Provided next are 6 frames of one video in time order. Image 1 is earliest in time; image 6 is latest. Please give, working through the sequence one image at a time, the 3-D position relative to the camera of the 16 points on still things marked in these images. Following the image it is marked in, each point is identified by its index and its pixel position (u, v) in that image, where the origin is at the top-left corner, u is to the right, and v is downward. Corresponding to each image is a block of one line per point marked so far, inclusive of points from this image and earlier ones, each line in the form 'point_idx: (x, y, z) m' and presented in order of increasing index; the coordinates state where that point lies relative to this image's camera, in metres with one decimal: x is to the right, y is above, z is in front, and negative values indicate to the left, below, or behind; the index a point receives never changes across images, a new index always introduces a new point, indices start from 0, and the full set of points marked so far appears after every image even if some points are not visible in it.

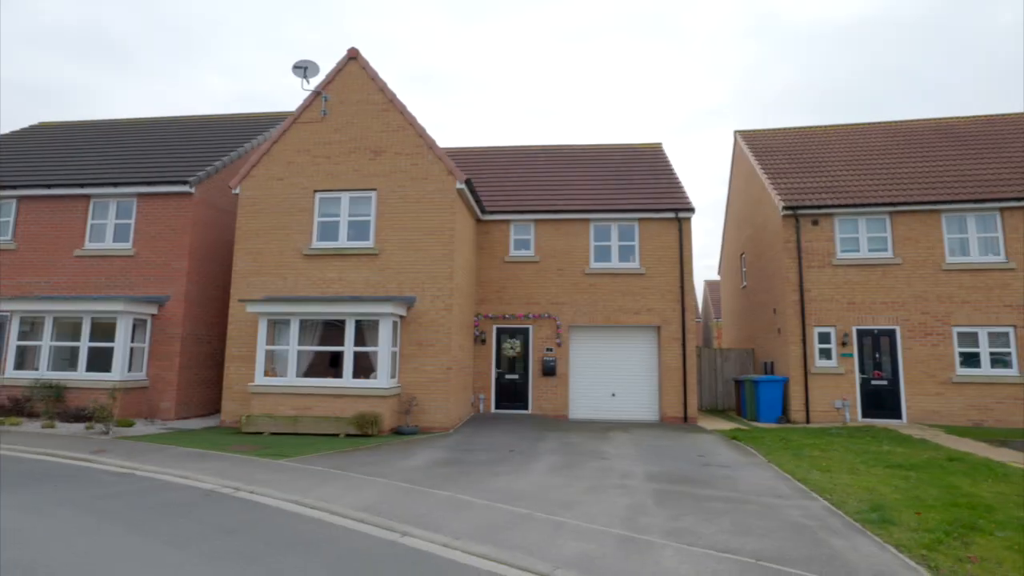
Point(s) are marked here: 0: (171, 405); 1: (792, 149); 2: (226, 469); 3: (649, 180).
0: (-8.3, -2.9, +12.4) m
1: (+9.6, +4.7, +17.6) m
2: (-4.3, -2.6, +7.5) m
3: (+4.4, +3.4, +16.5) m
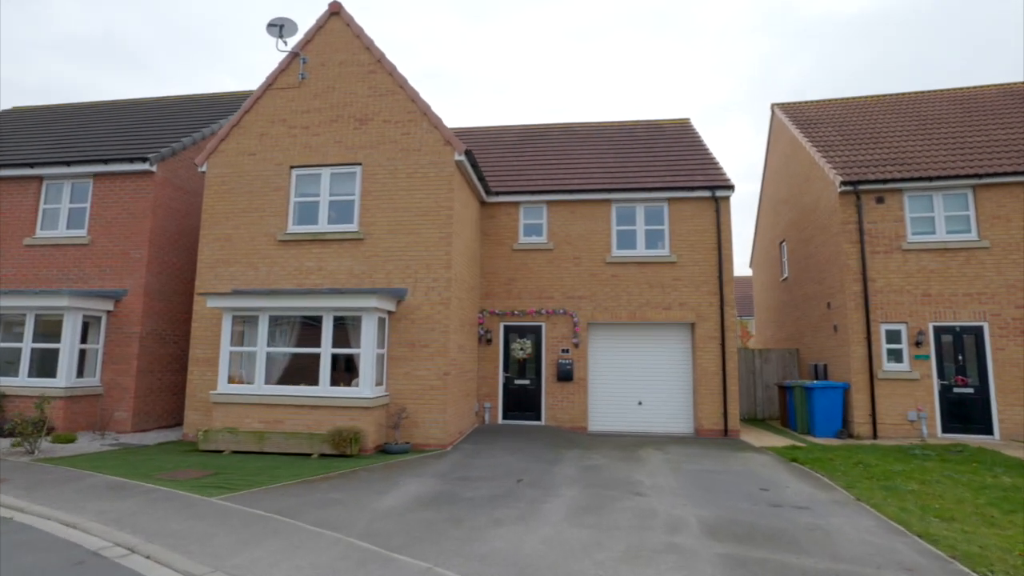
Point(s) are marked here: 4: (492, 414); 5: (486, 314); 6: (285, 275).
0: (-8.1, -2.7, +10.7) m
1: (+9.9, +5.0, +15.3) m
2: (-4.2, -2.5, +5.7) m
3: (+4.7, +3.7, +14.4) m
4: (-0.5, -3.2, +12.8) m
5: (-0.7, -0.7, +13.1) m
6: (-4.8, +0.3, +10.8) m
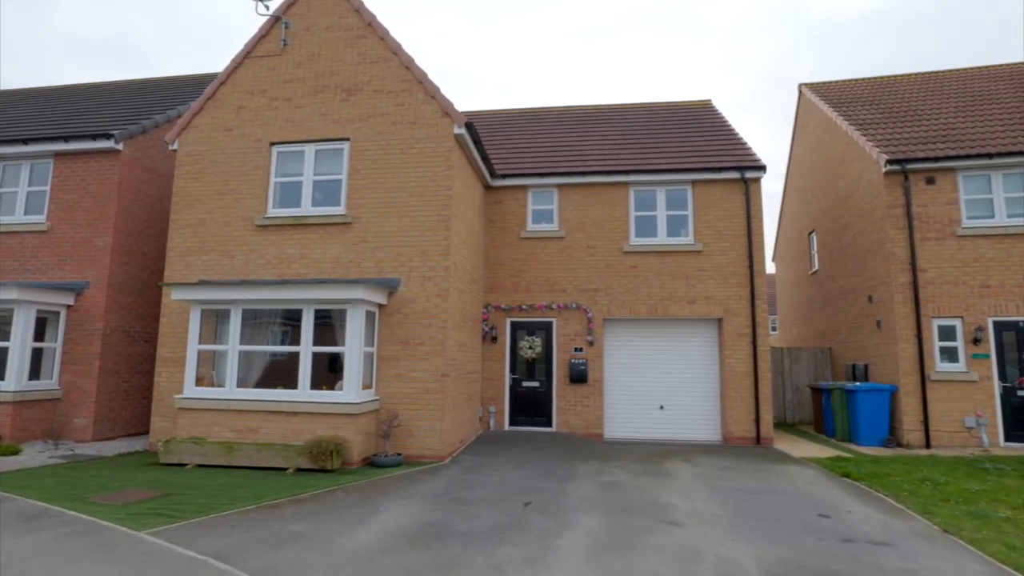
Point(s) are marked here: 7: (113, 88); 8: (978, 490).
0: (-8.0, -2.5, +9.5) m
1: (+10.1, +5.2, +14.0) m
2: (-4.1, -2.3, +4.5) m
3: (+4.9, +3.8, +13.1) m
4: (-0.3, -3.0, +11.6) m
5: (-0.5, -0.5, +11.9) m
6: (-4.7, +0.4, +9.6) m
7: (-10.8, +5.4, +13.7) m
8: (+6.4, -2.8, +7.0) m
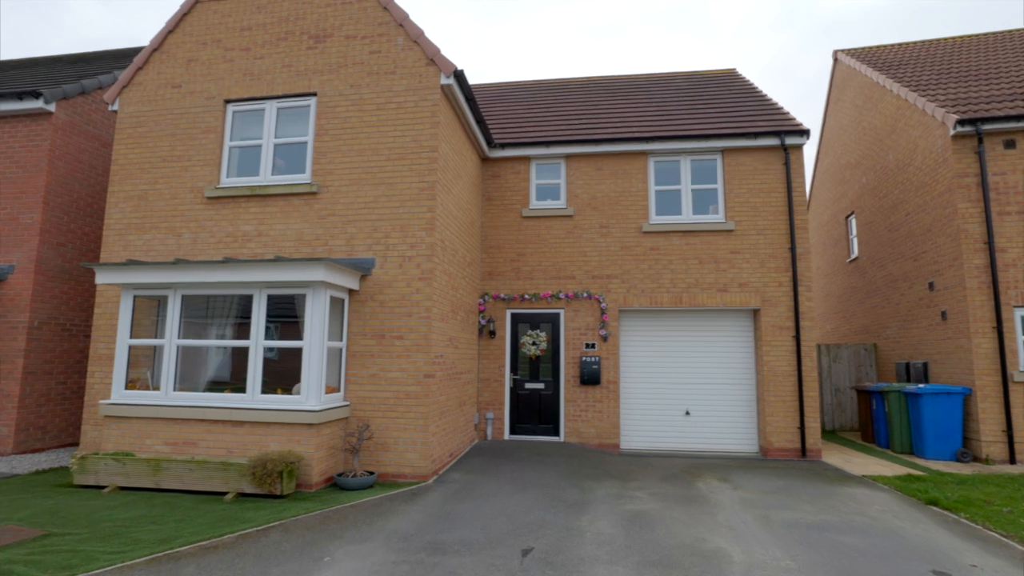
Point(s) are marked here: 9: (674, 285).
0: (-8.0, -2.3, +8.0) m
1: (+10.1, +5.5, +12.2) m
2: (-4.2, -2.0, +2.9) m
3: (+4.9, +4.1, +11.4) m
4: (-0.3, -2.7, +10.0) m
5: (-0.5, -0.2, +10.2) m
6: (-4.7, +0.7, +8.0) m
7: (-10.8, +5.7, +12.2) m
8: (+6.4, -2.5, +5.3) m
9: (+3.1, +0.1, +9.9) m
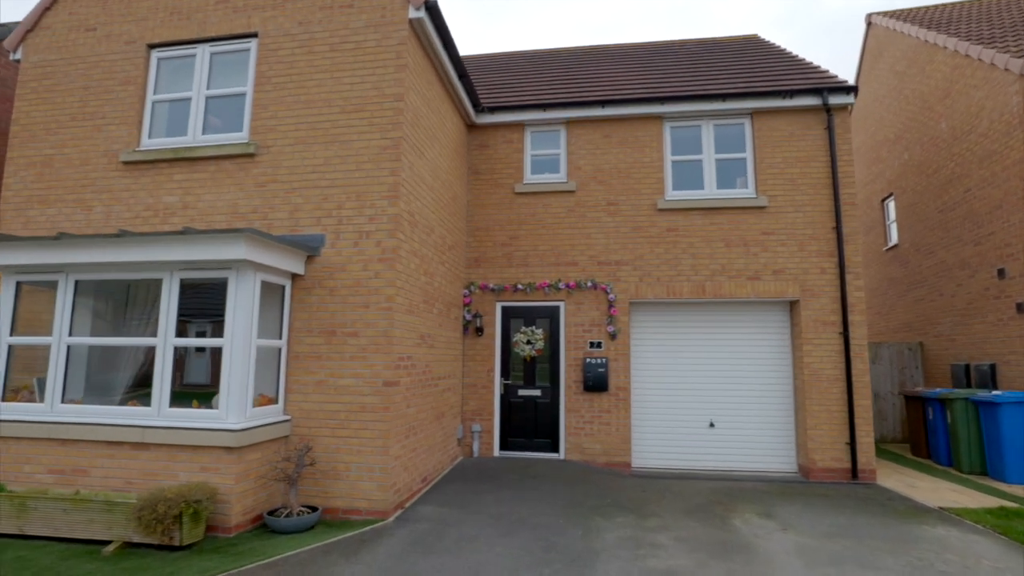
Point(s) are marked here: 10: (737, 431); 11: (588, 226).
0: (-8.2, -2.1, +6.5) m
1: (+10.0, +5.7, +10.5) m
2: (-4.4, -1.8, +1.4) m
3: (+4.7, +4.3, +9.8) m
4: (-0.5, -2.5, +8.4) m
5: (-0.7, 0.0, +8.7) m
6: (-4.8, +0.9, +6.5) m
7: (-10.9, +5.9, +10.8) m
8: (+6.2, -2.3, +3.7) m
9: (+3.0, +0.3, +8.3) m
10: (+3.6, -2.3, +8.2) m
11: (+1.3, +1.0, +8.6) m
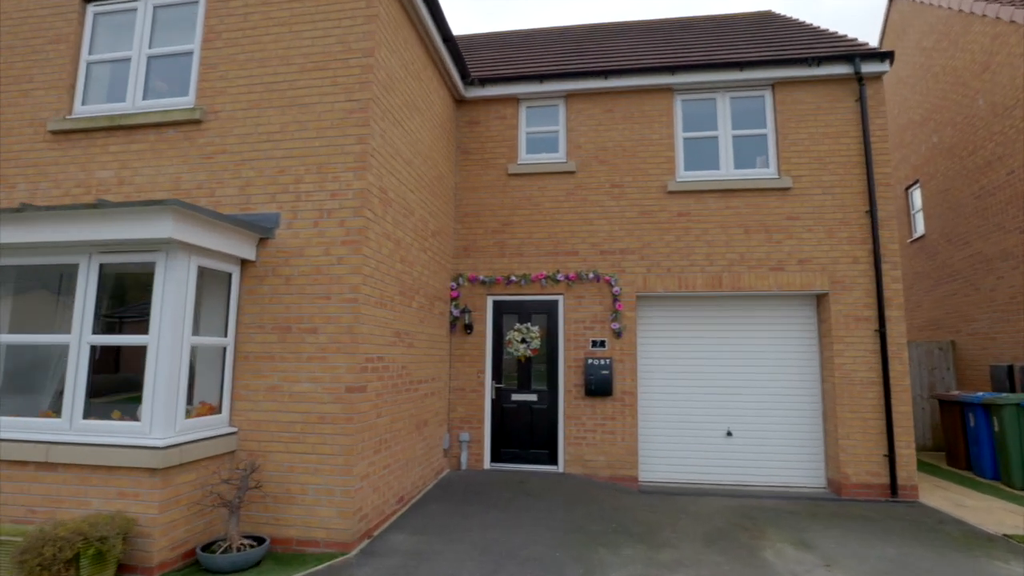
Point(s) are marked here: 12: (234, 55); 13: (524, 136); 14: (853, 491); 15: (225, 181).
0: (-8.3, -2.0, +5.6) m
1: (+9.9, +5.8, +9.6) m
2: (-4.5, -1.7, +0.5) m
3: (+4.6, +4.5, +8.9) m
4: (-0.6, -2.4, +7.5) m
5: (-0.8, +0.1, +7.8) m
6: (-4.9, +1.0, +5.6) m
7: (-11.0, +6.0, +9.9) m
8: (+6.1, -2.2, +2.8) m
9: (+2.9, +0.4, +7.4) m
10: (+3.5, -2.2, +7.3) m
11: (+1.2, +1.2, +7.7) m
12: (-3.0, +2.5, +5.5) m
13: (+0.2, +2.4, +8.2) m
14: (+4.6, -2.7, +6.8) m
15: (-3.0, +1.1, +5.3) m
